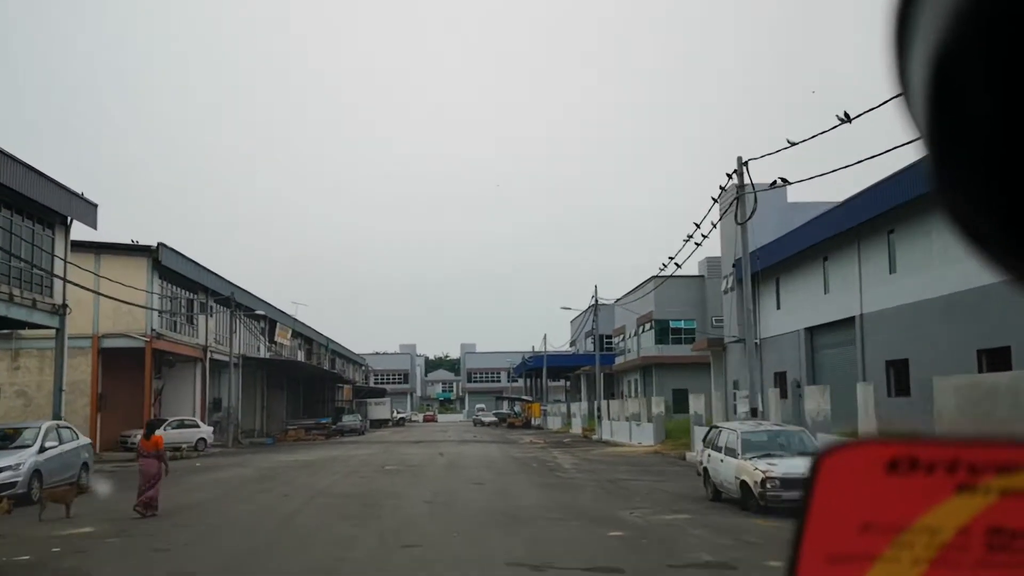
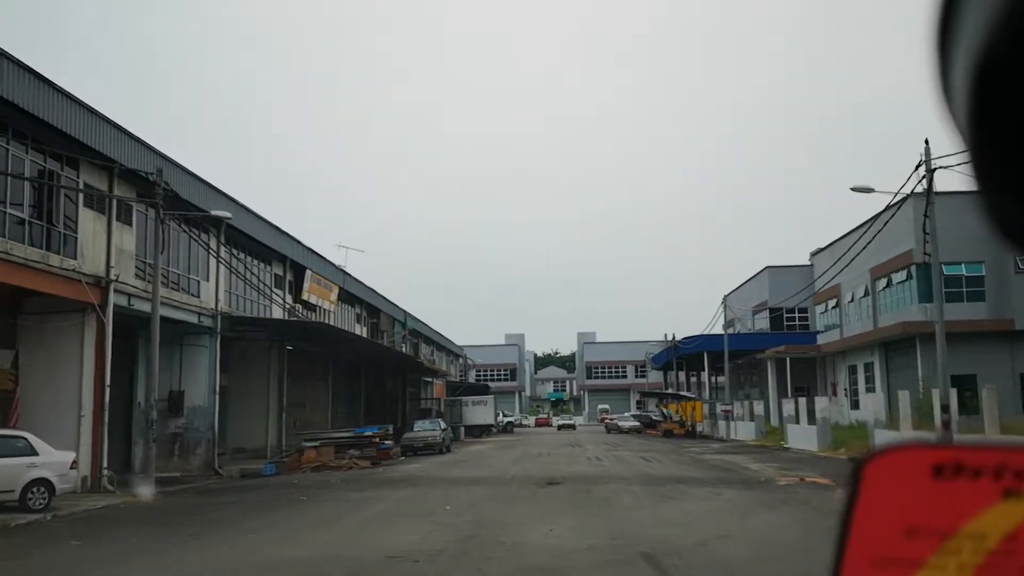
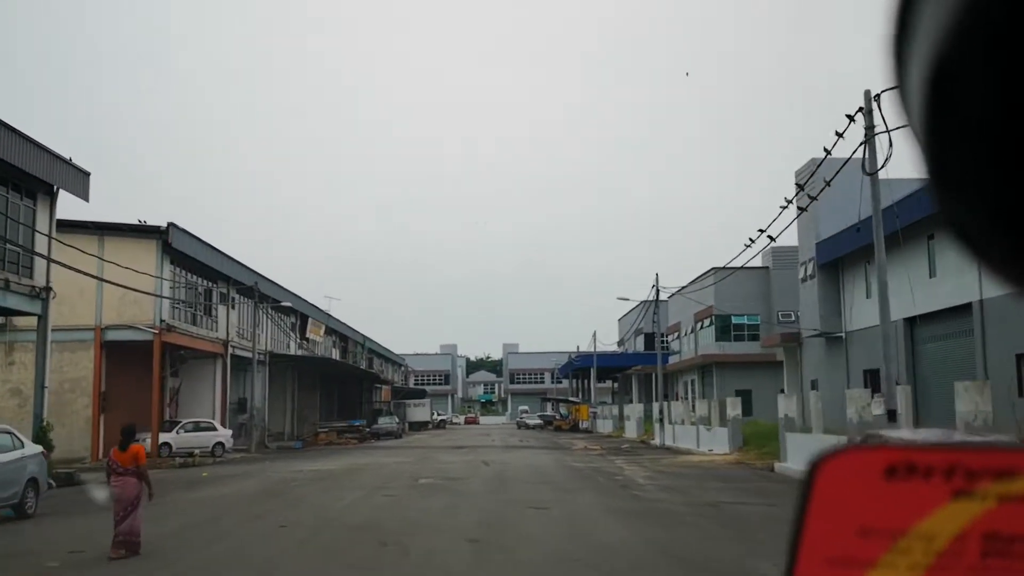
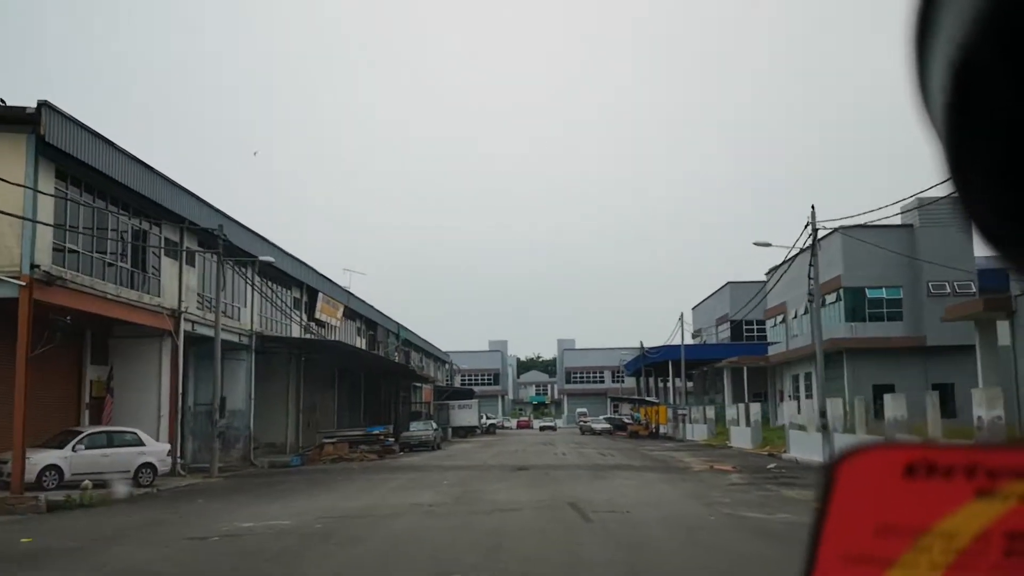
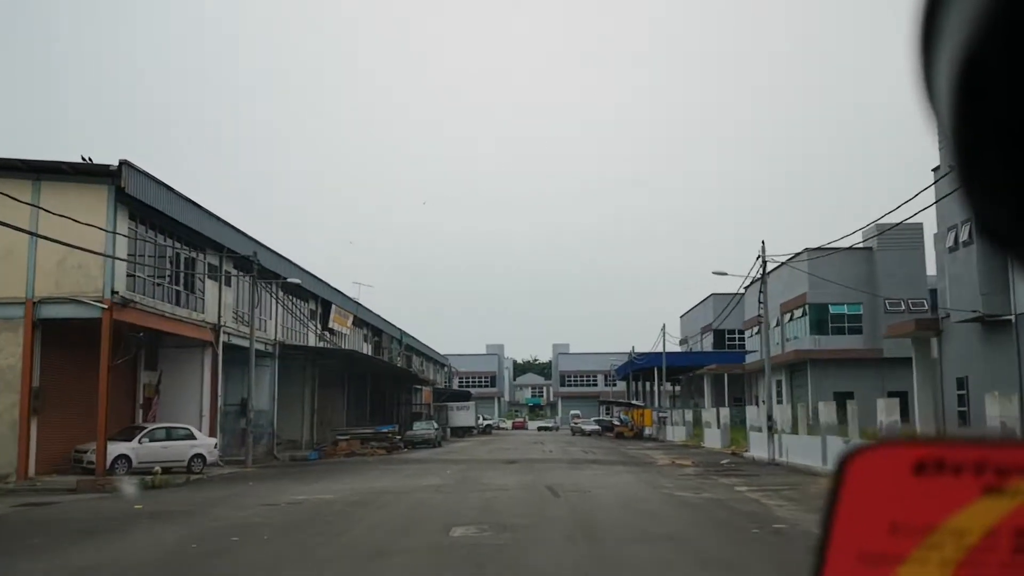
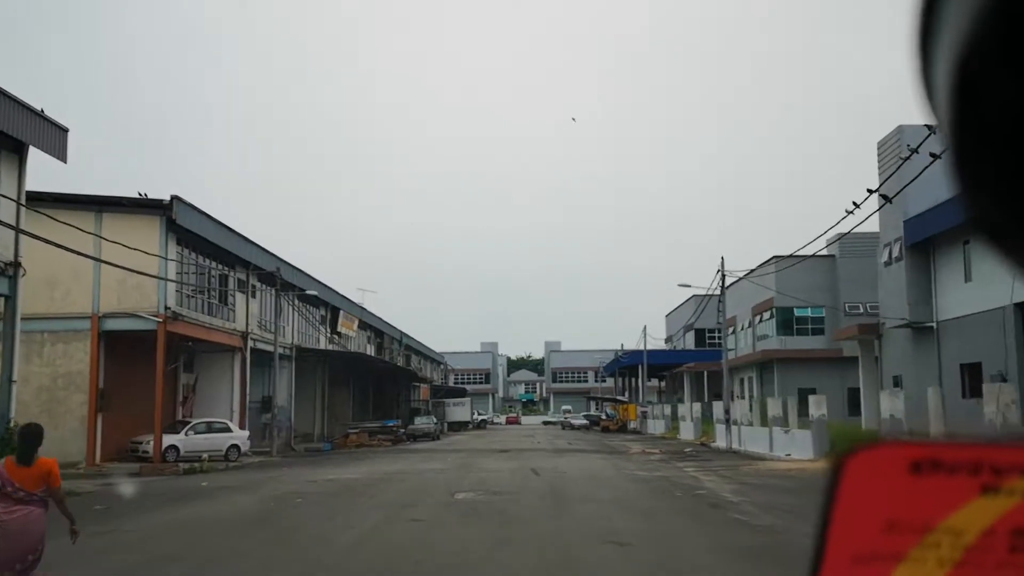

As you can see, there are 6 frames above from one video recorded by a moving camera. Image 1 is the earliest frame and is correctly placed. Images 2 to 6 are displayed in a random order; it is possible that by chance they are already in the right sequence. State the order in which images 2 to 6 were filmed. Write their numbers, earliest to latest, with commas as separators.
3, 6, 5, 4, 2
